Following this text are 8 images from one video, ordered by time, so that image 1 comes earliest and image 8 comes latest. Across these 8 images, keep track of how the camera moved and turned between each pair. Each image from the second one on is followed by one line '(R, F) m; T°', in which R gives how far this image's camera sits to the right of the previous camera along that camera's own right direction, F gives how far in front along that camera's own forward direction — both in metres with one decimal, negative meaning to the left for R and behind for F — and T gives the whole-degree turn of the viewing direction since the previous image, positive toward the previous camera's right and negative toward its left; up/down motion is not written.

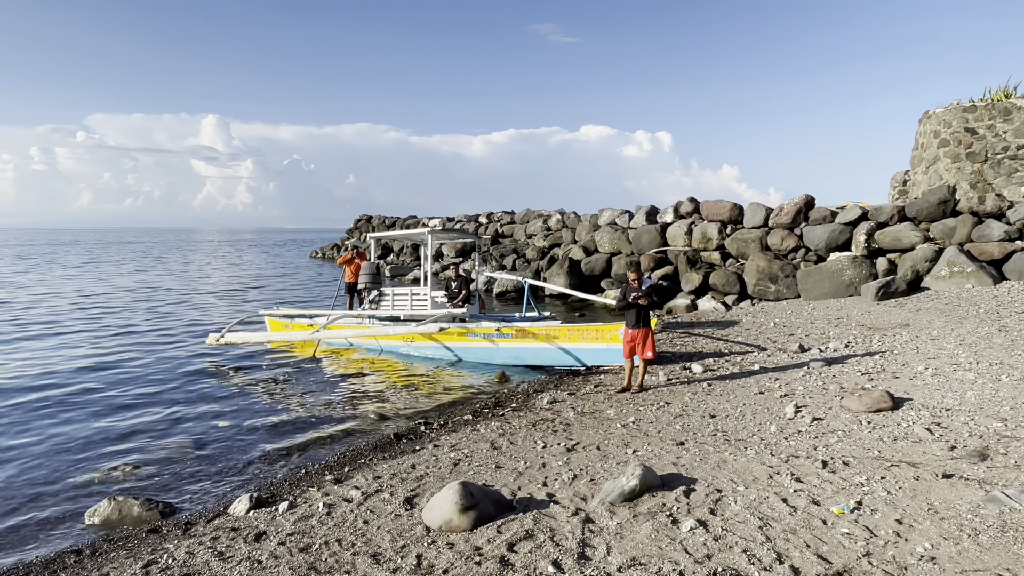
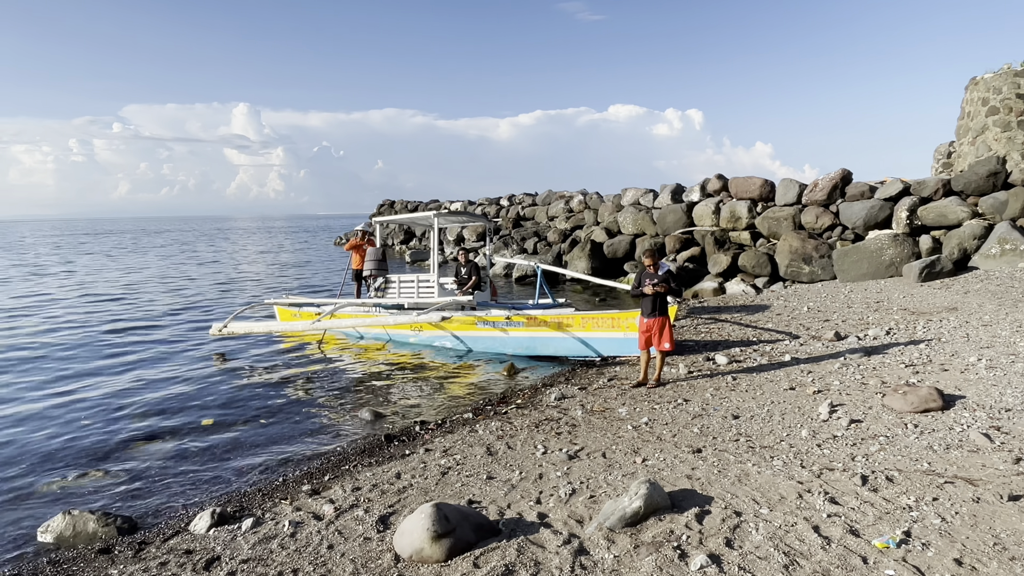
(+0.3, +0.8) m; -3°
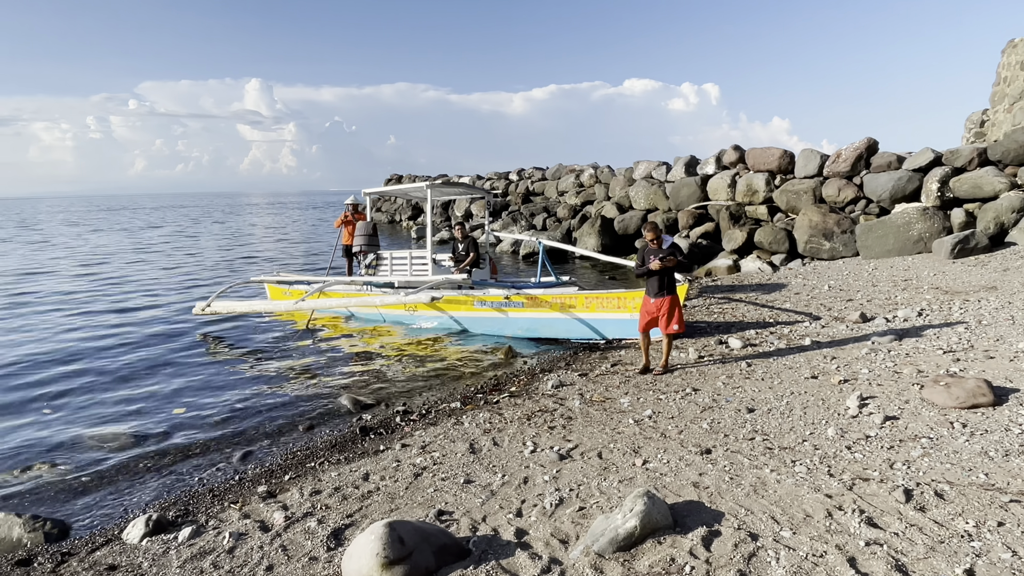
(+0.2, +0.8) m; -1°
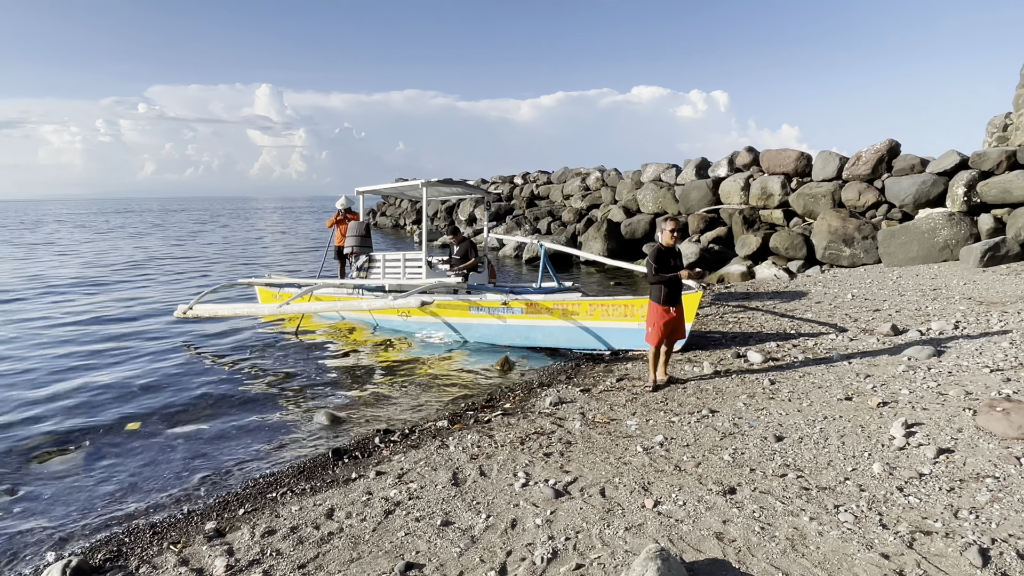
(+0.1, +0.8) m; -1°
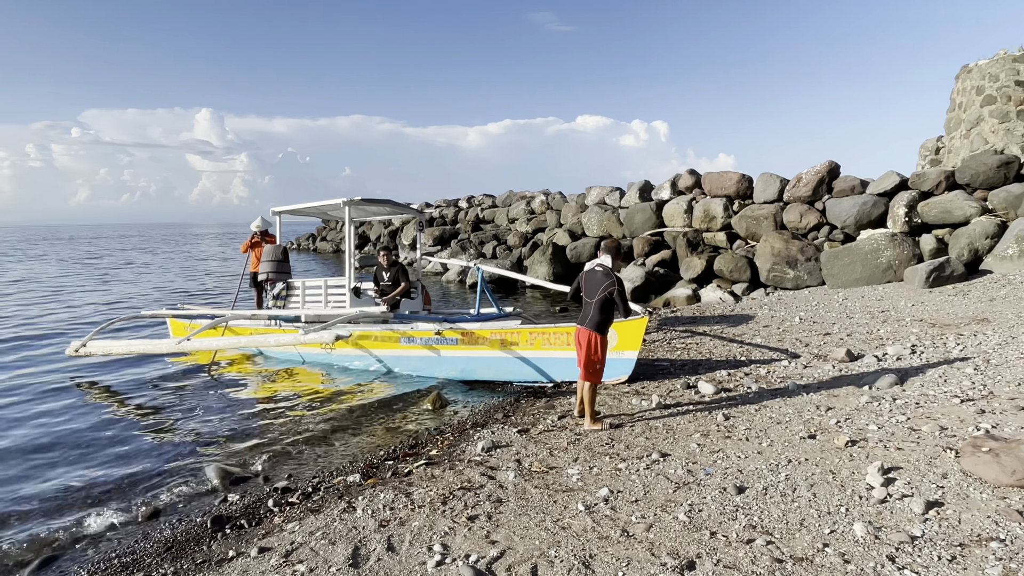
(+0.2, +0.9) m; +4°
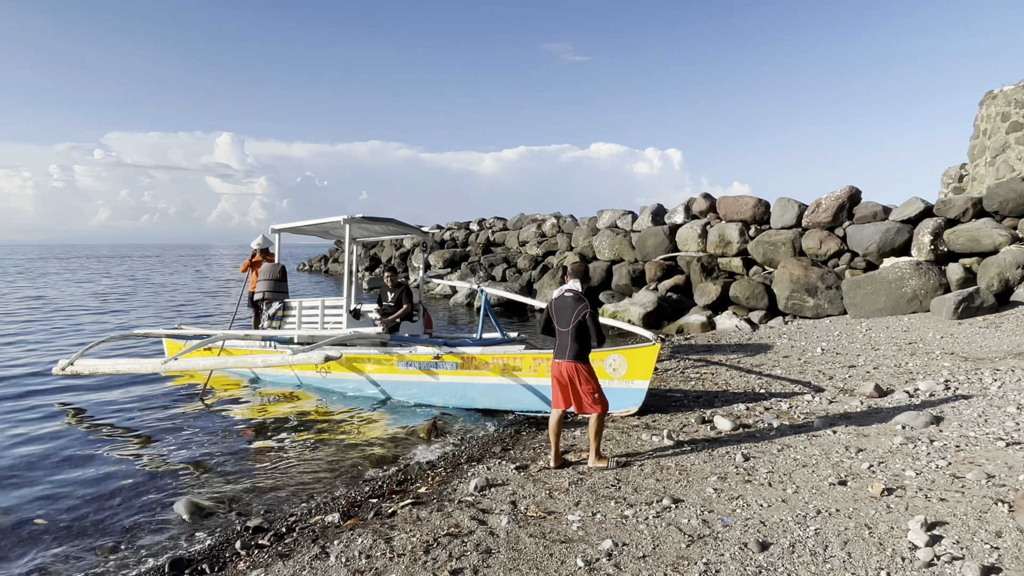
(+0.1, +0.5) m; -1°
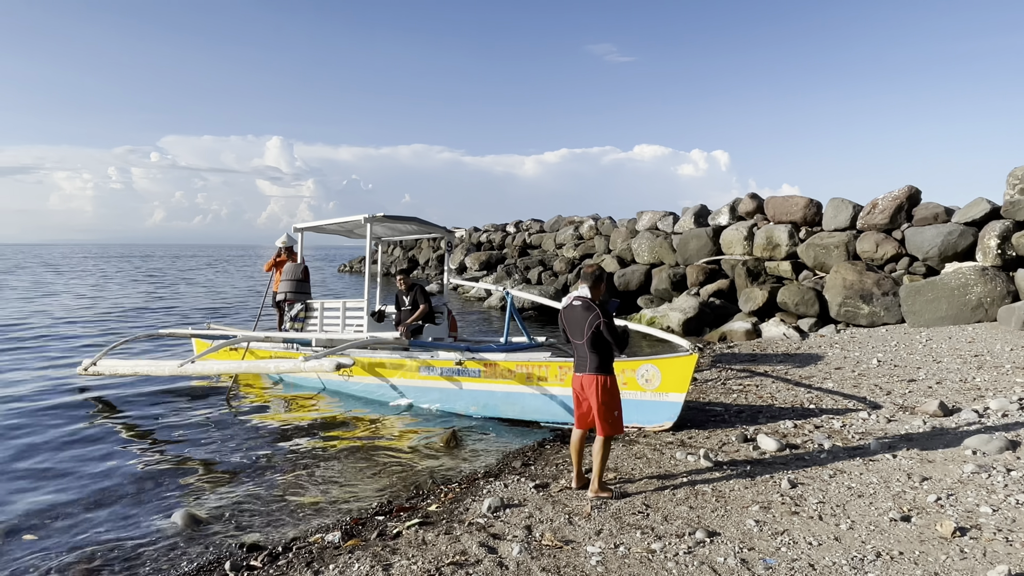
(+0.2, +0.5) m; -4°
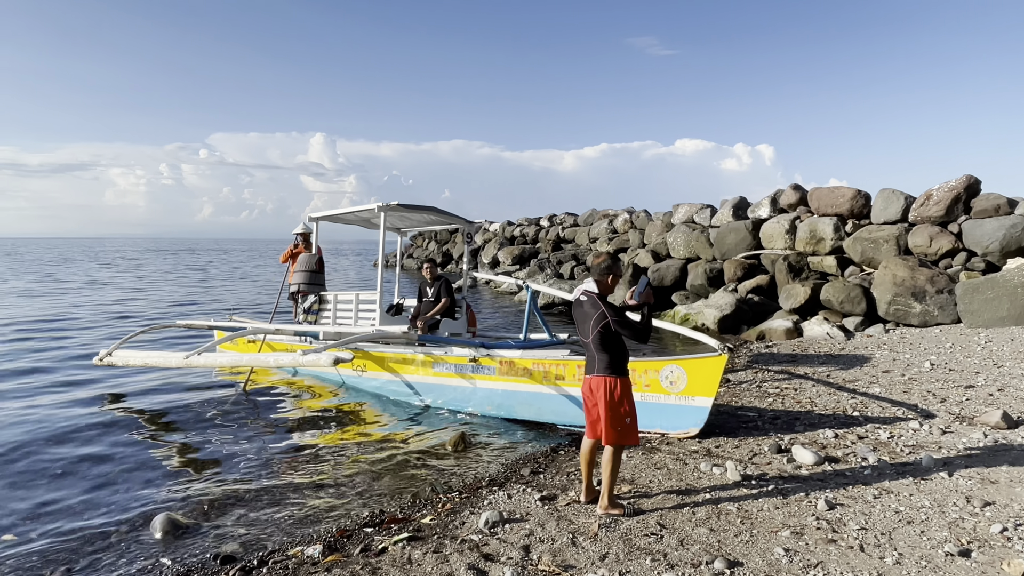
(+0.3, +0.5) m; -3°
